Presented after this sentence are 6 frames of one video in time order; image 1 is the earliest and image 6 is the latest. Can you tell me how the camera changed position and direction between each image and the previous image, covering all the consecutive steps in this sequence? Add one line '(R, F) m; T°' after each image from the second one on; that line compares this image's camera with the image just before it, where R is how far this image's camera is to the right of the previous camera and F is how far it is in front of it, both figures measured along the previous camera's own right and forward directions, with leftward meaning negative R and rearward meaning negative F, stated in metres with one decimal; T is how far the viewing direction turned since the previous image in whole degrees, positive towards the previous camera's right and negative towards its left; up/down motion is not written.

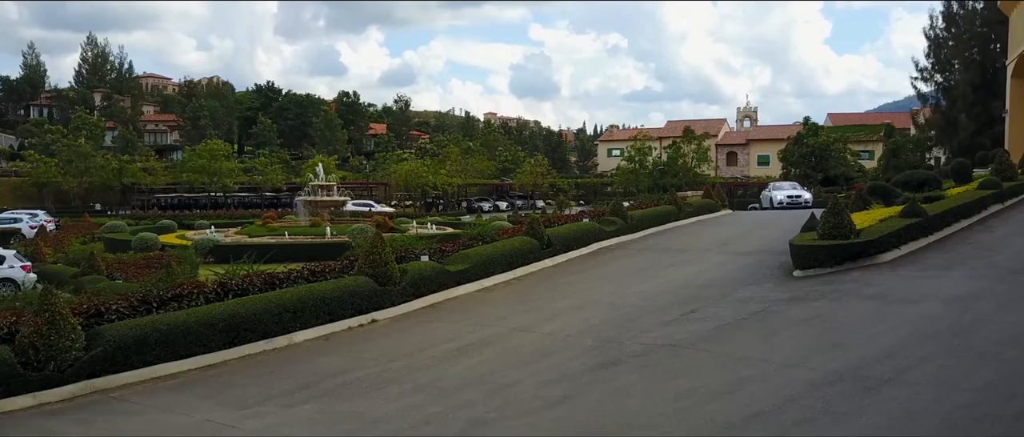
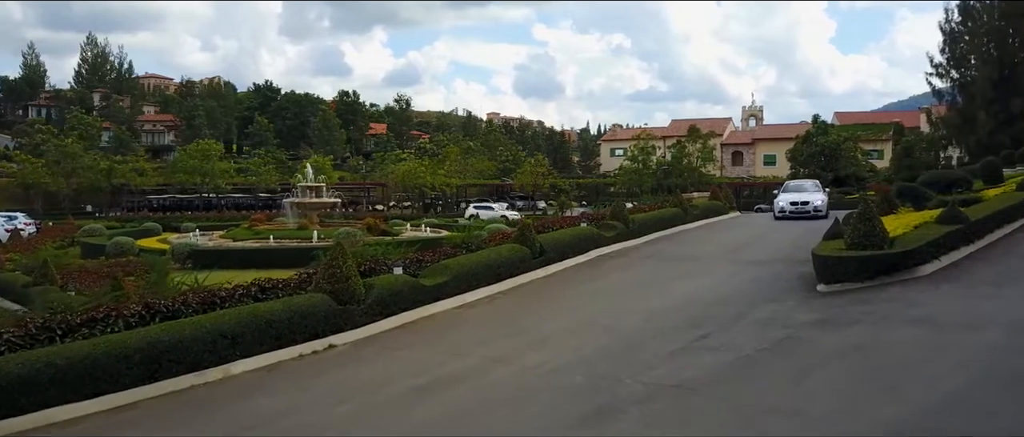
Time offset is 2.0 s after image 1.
(+0.3, +1.7) m; 0°
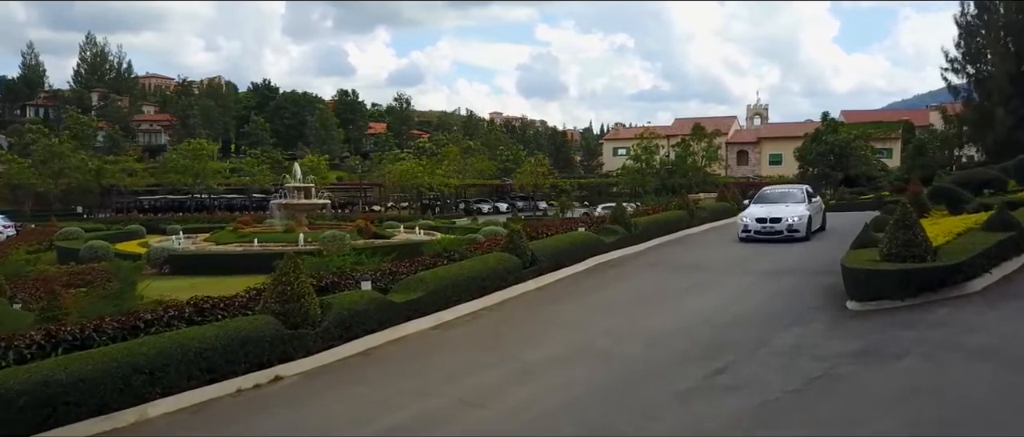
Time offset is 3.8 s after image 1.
(+0.3, +1.6) m; 0°
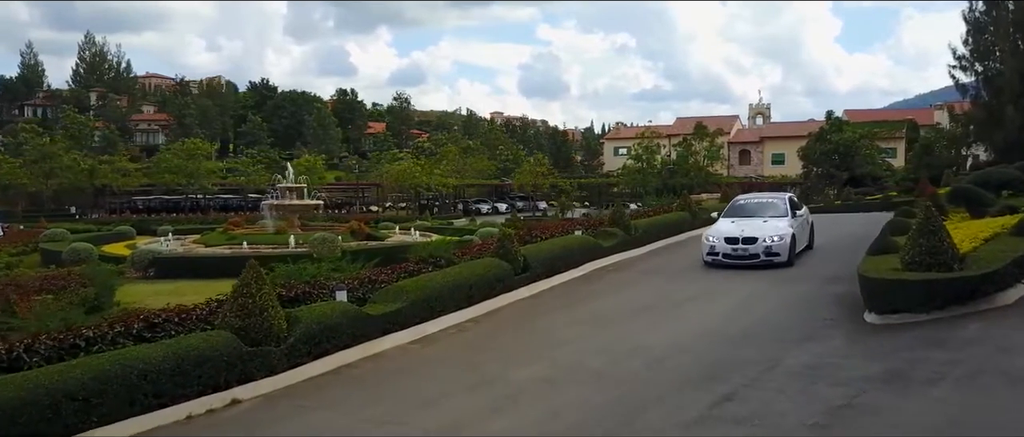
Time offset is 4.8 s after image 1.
(+0.2, +0.9) m; 0°
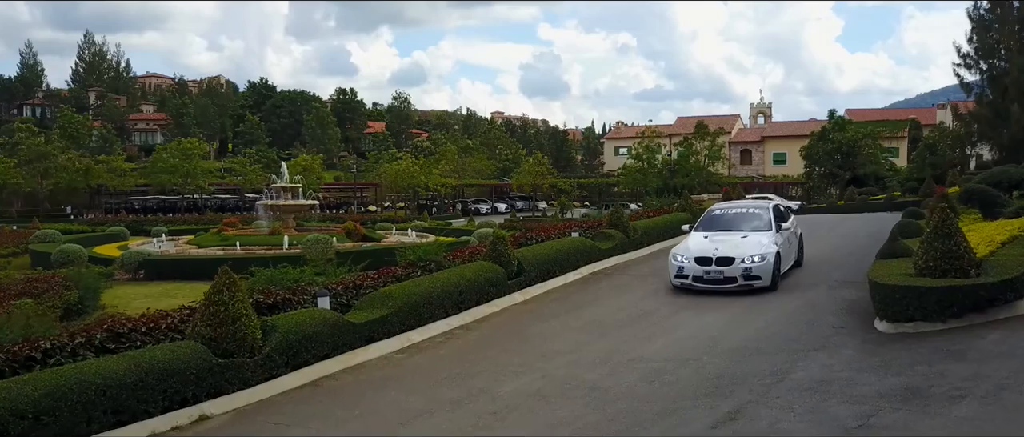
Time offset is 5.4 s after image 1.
(+0.1, +0.5) m; 0°
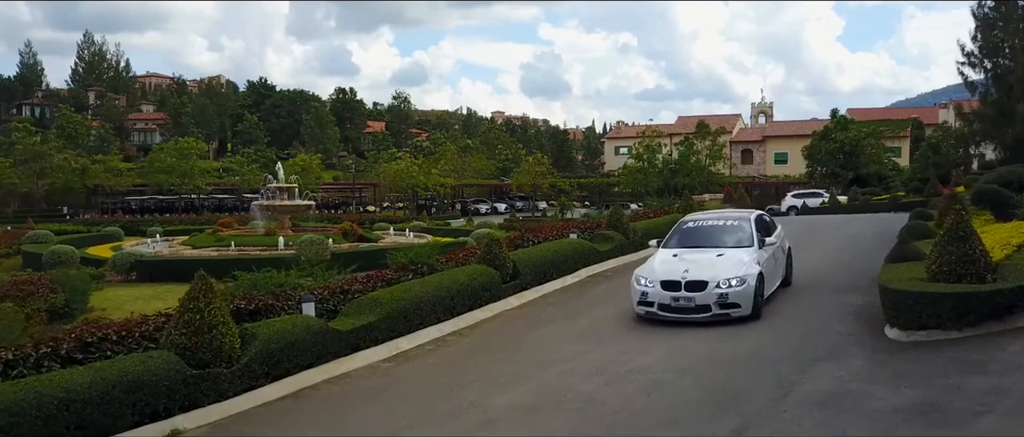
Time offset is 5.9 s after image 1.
(+0.1, +0.4) m; 0°
